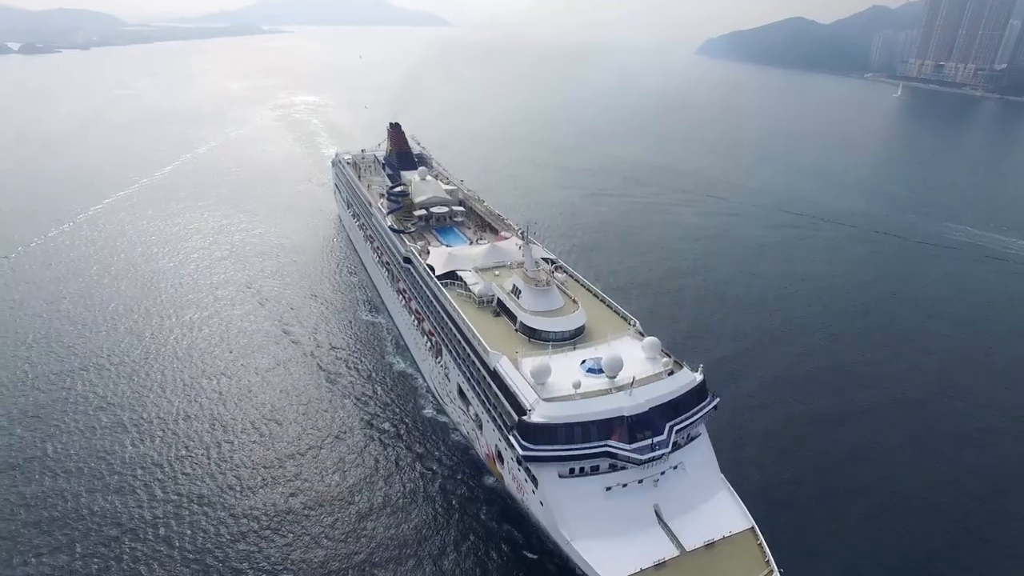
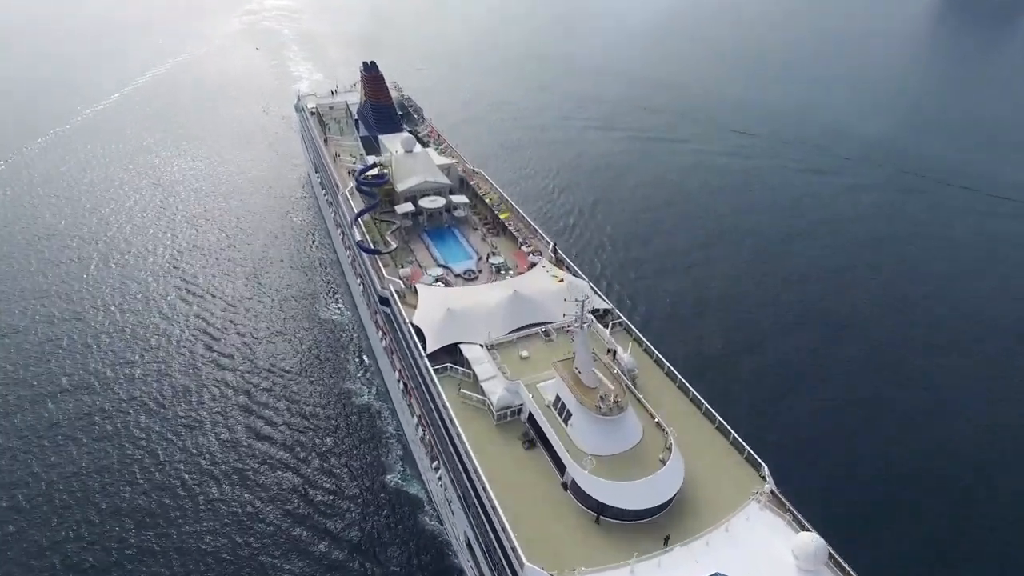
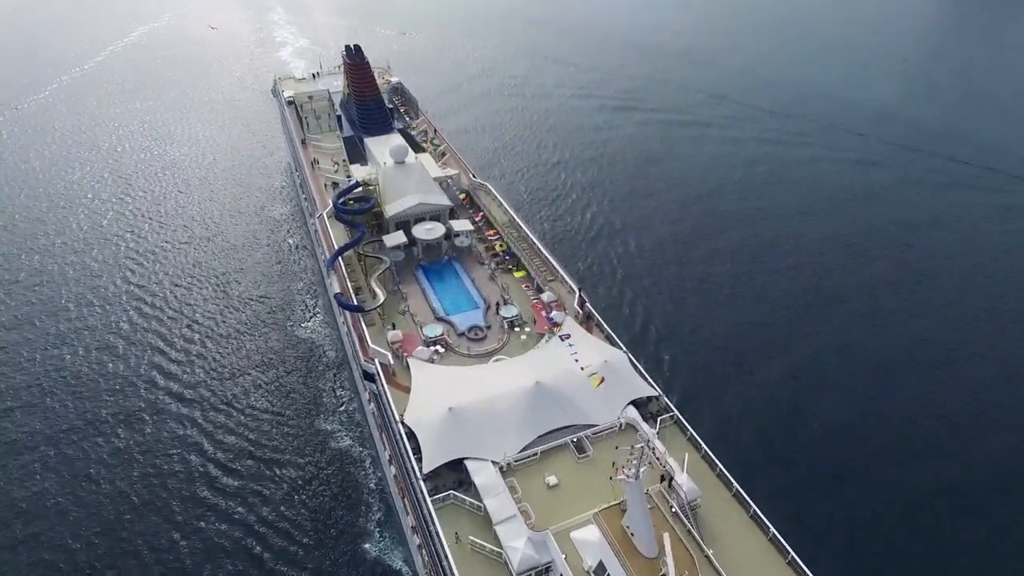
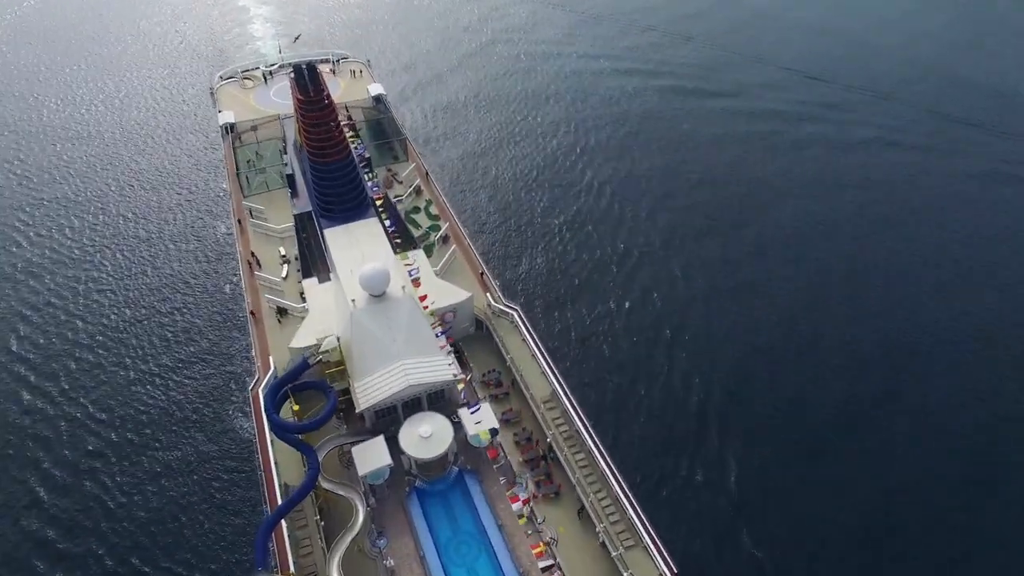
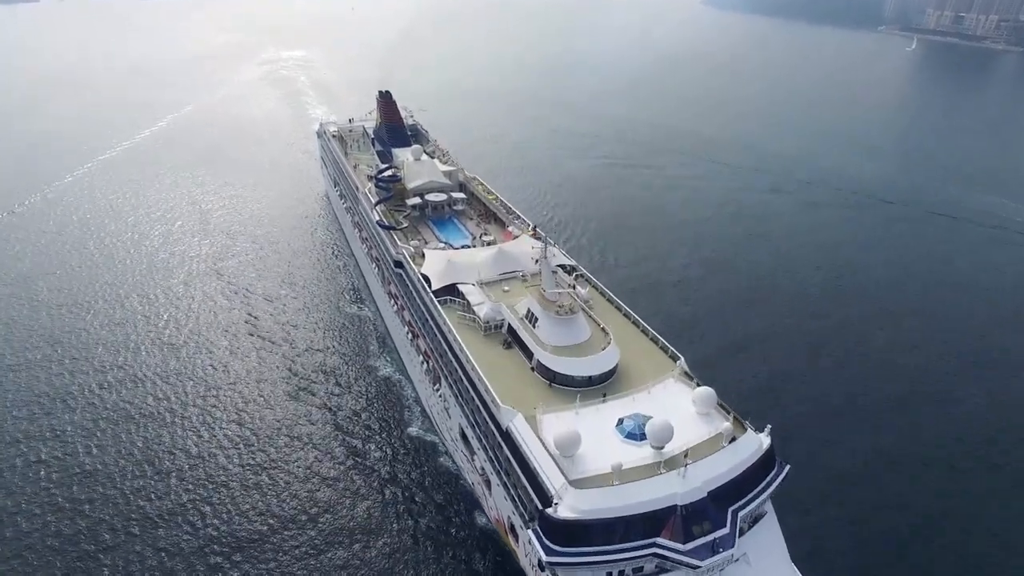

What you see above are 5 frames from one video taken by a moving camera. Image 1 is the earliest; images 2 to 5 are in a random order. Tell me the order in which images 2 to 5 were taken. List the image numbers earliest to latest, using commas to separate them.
5, 2, 3, 4
